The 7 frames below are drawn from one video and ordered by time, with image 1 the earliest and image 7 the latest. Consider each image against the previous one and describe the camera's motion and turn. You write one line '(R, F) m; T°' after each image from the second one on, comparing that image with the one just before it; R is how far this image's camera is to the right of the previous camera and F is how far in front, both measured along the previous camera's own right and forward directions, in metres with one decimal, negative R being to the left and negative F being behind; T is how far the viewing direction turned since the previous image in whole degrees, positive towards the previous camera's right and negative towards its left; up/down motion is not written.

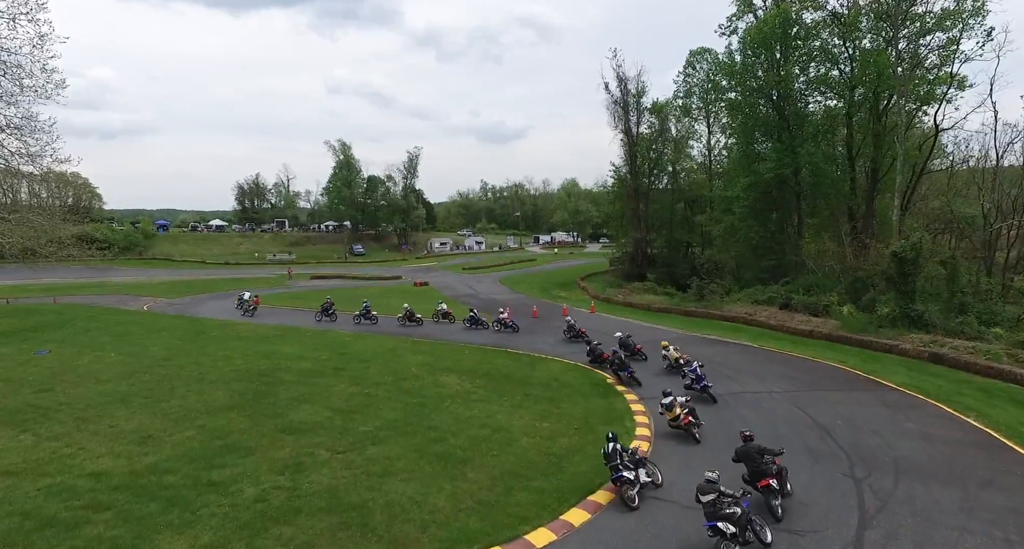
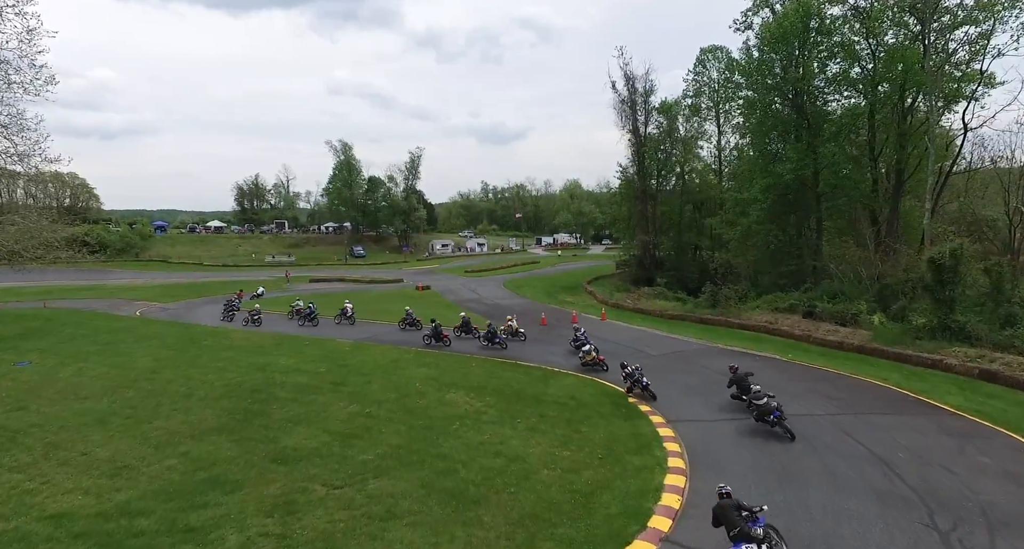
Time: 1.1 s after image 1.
(-0.4, +1.5) m; 0°
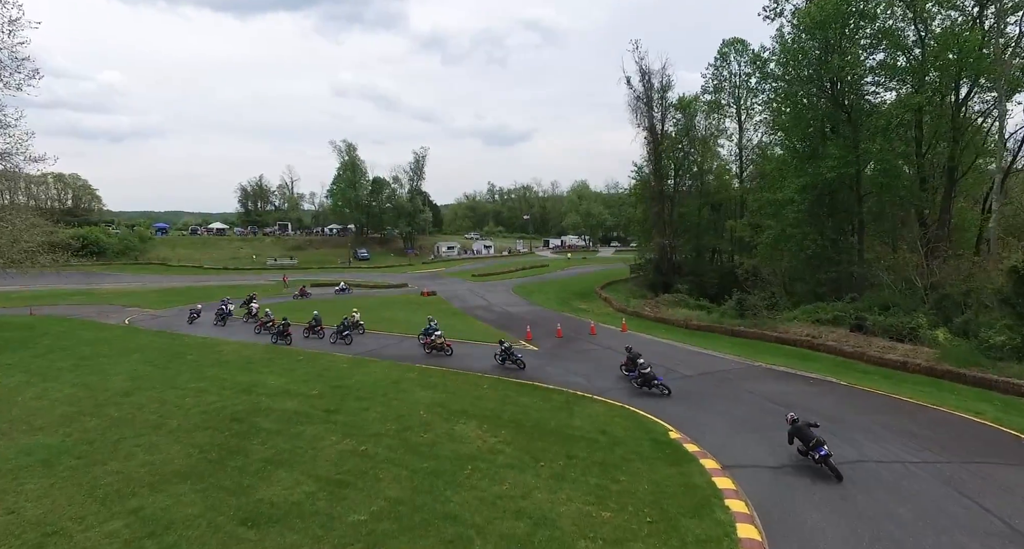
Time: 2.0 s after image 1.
(-0.4, +2.6) m; -1°
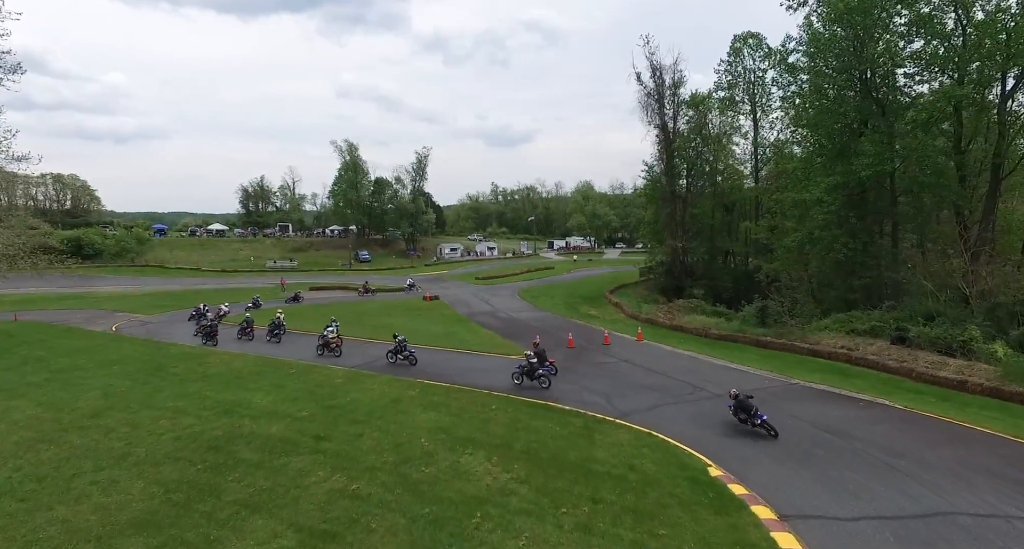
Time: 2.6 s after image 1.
(-0.3, +2.0) m; 0°
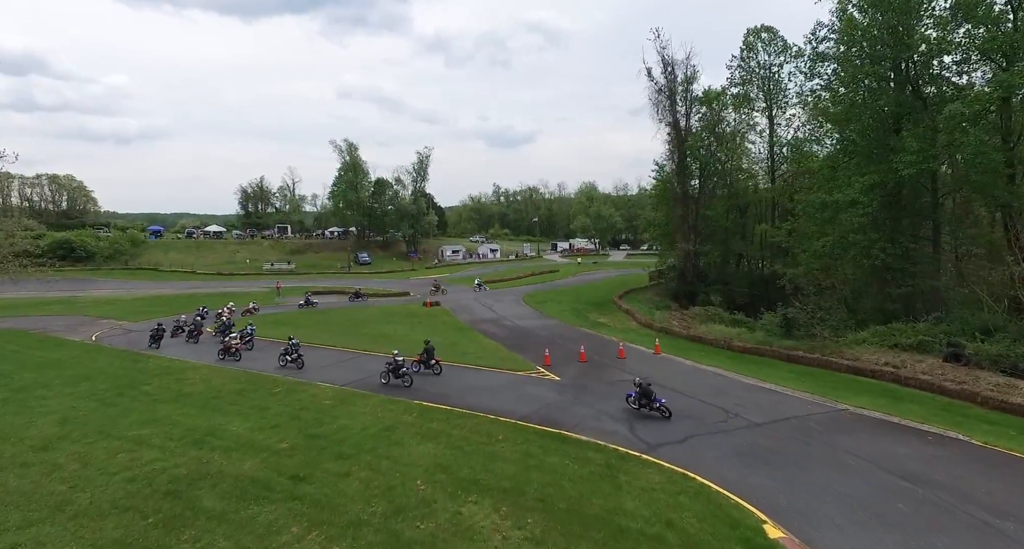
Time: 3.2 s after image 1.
(-0.2, +2.3) m; 0°
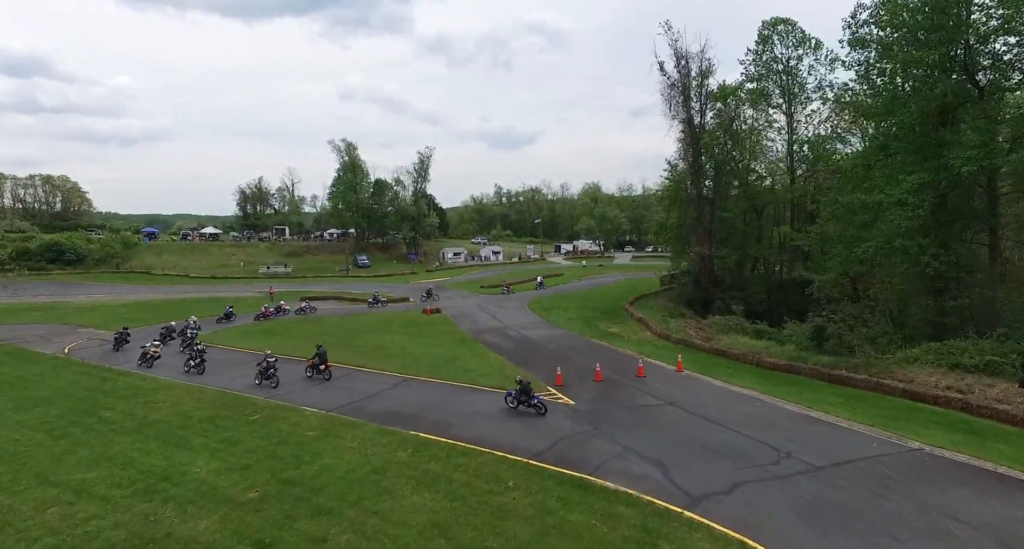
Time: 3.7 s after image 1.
(-0.2, +2.6) m; 0°
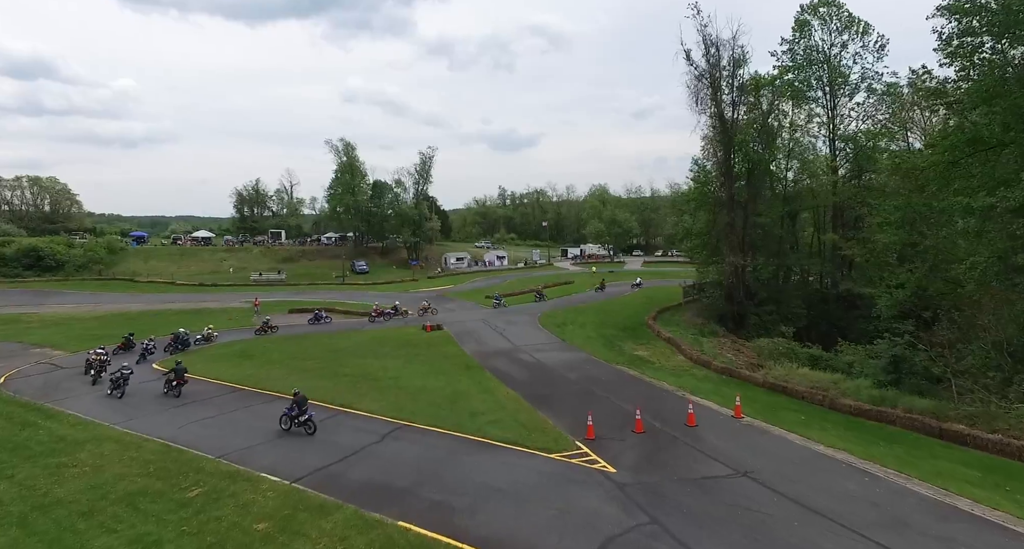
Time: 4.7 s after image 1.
(-0.5, +4.7) m; 0°
